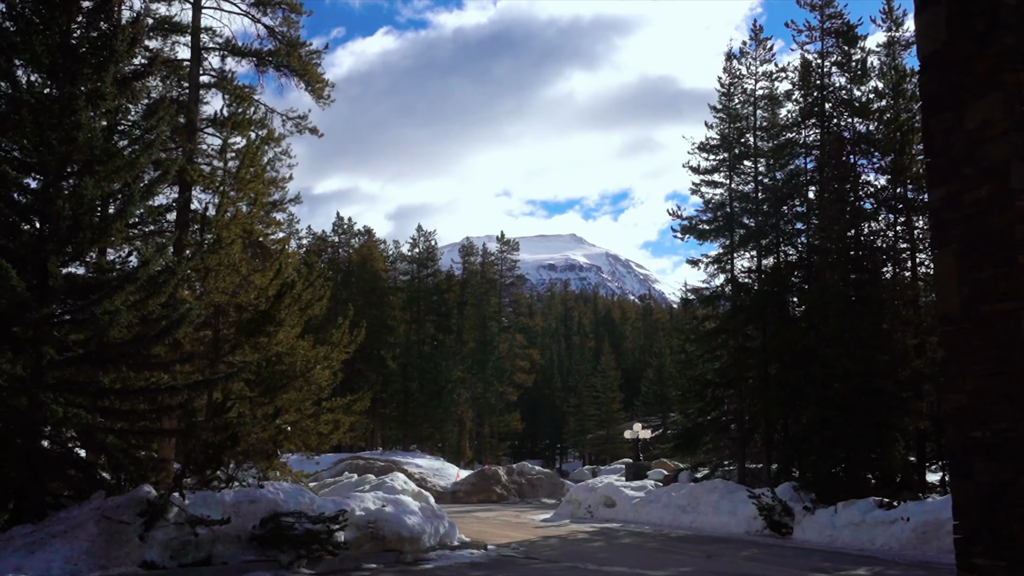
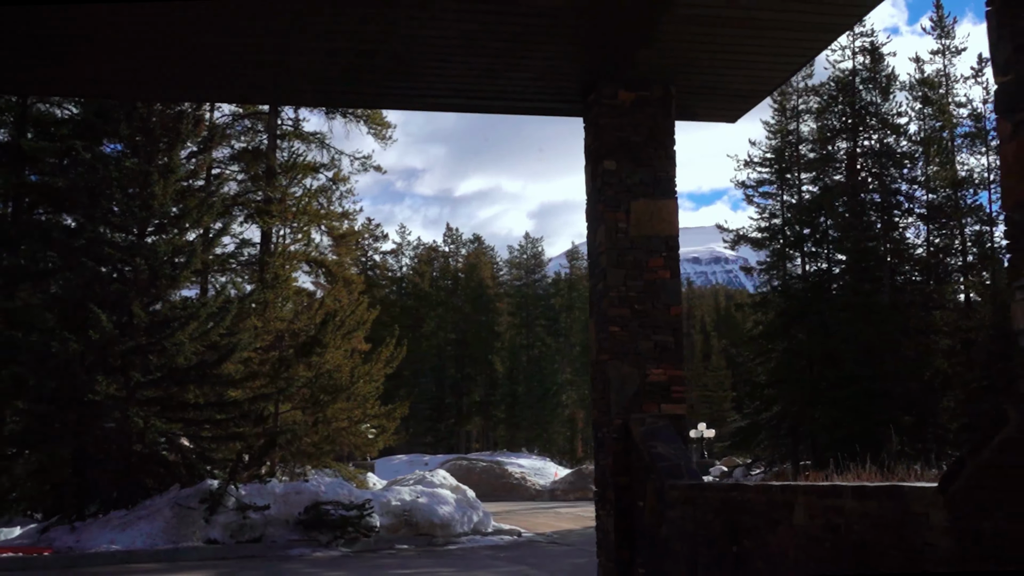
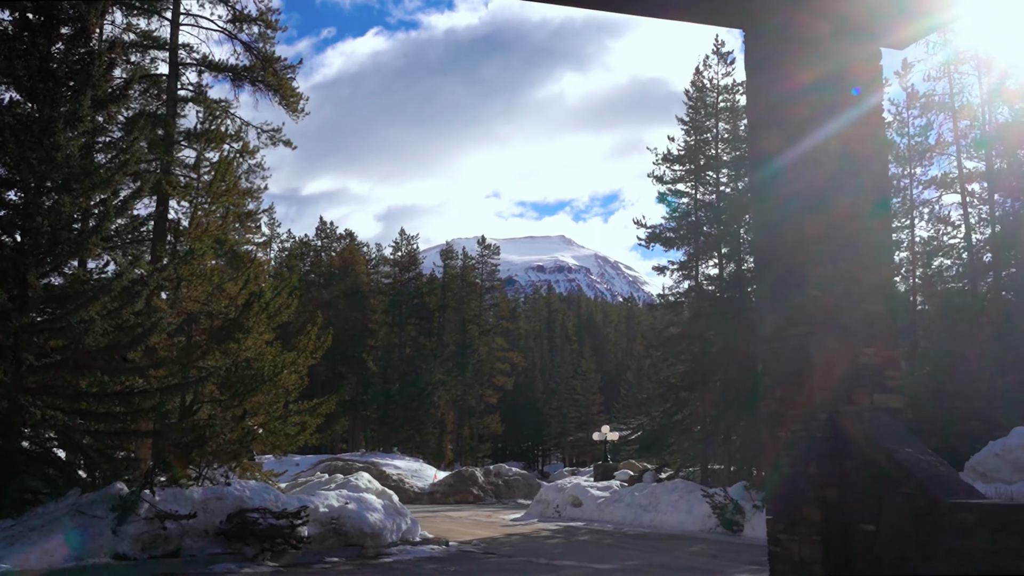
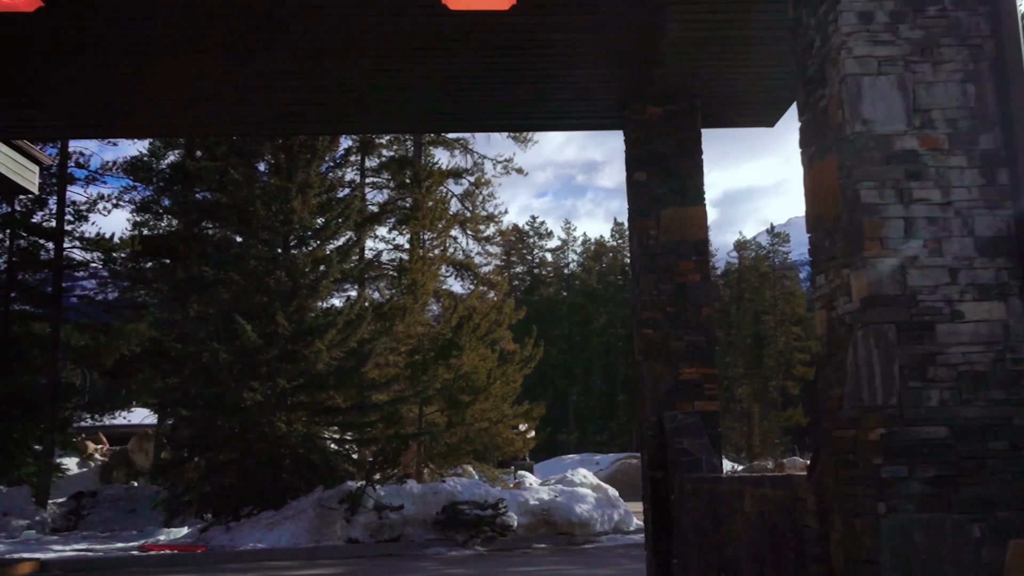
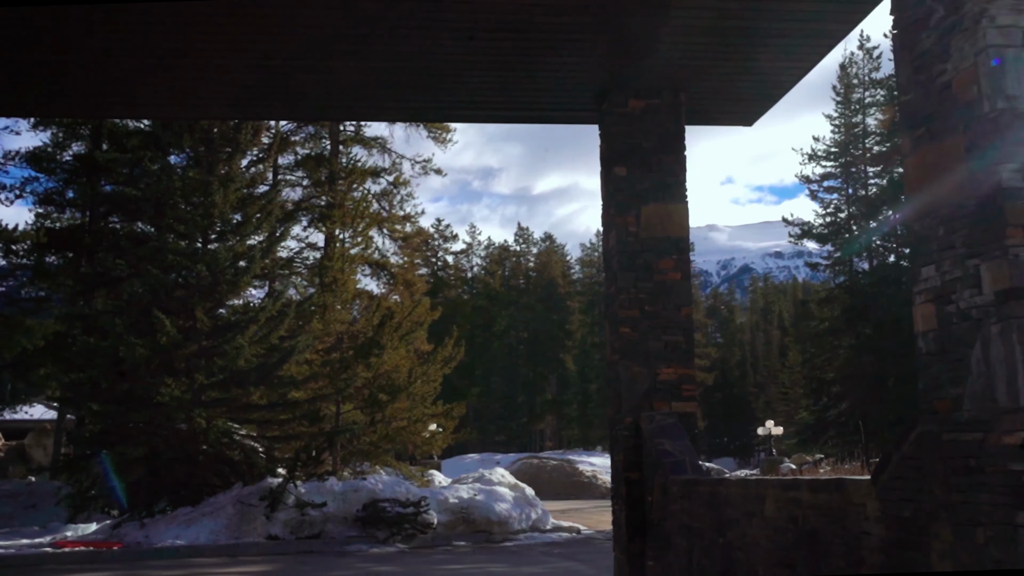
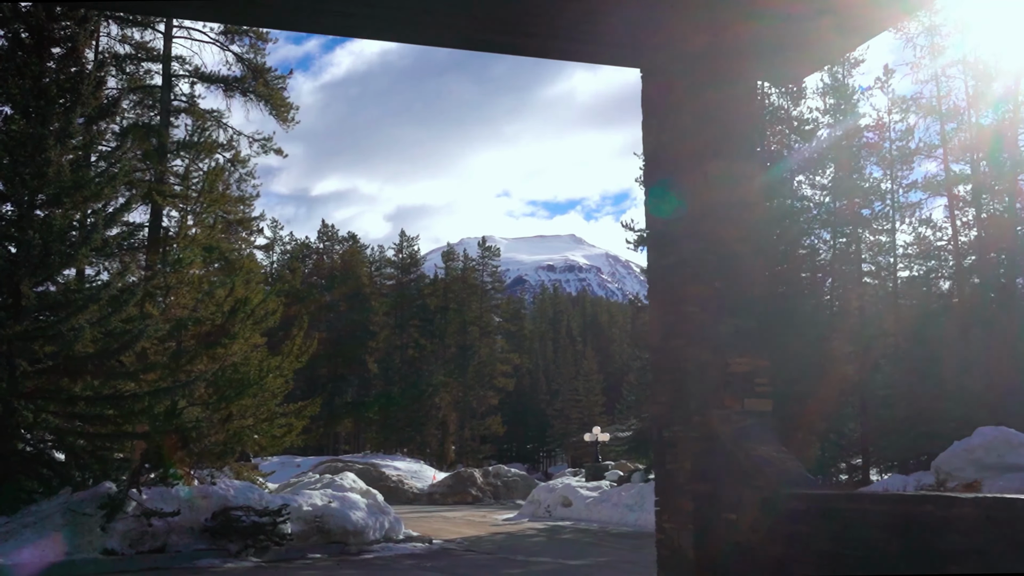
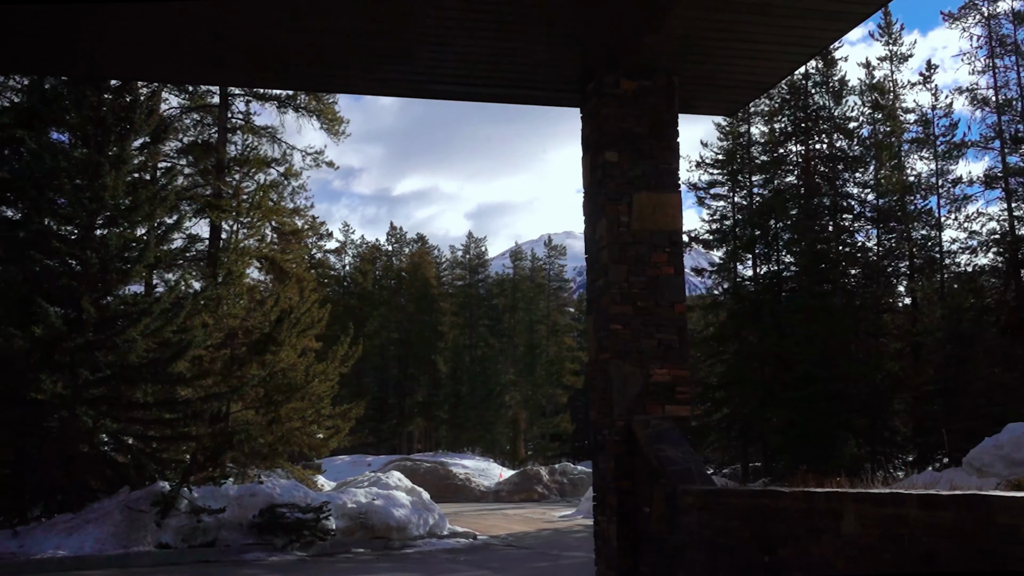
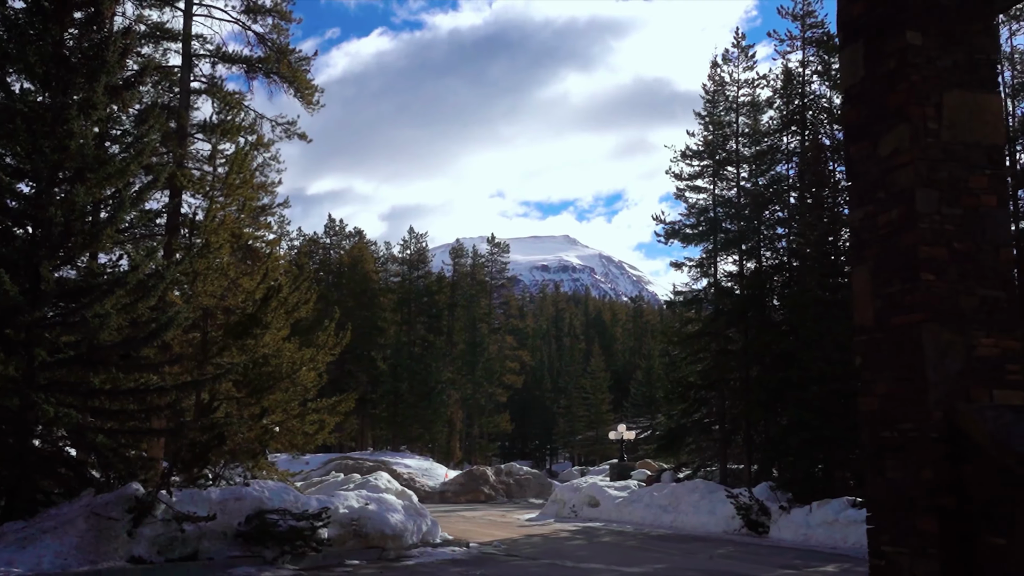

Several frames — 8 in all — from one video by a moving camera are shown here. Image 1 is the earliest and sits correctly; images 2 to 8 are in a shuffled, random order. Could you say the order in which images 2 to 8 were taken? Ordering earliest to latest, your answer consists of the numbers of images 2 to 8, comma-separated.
8, 3, 6, 7, 2, 5, 4
